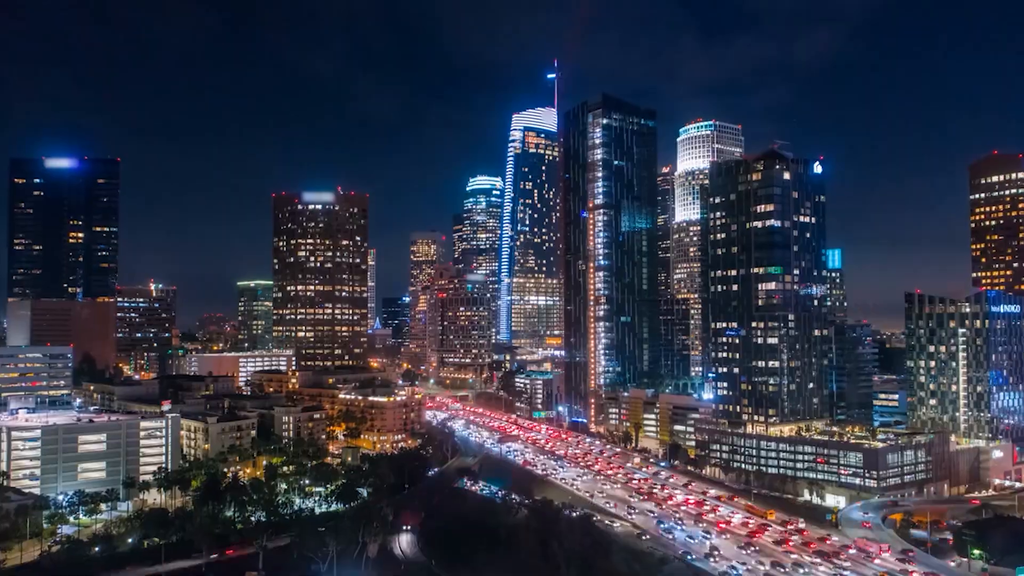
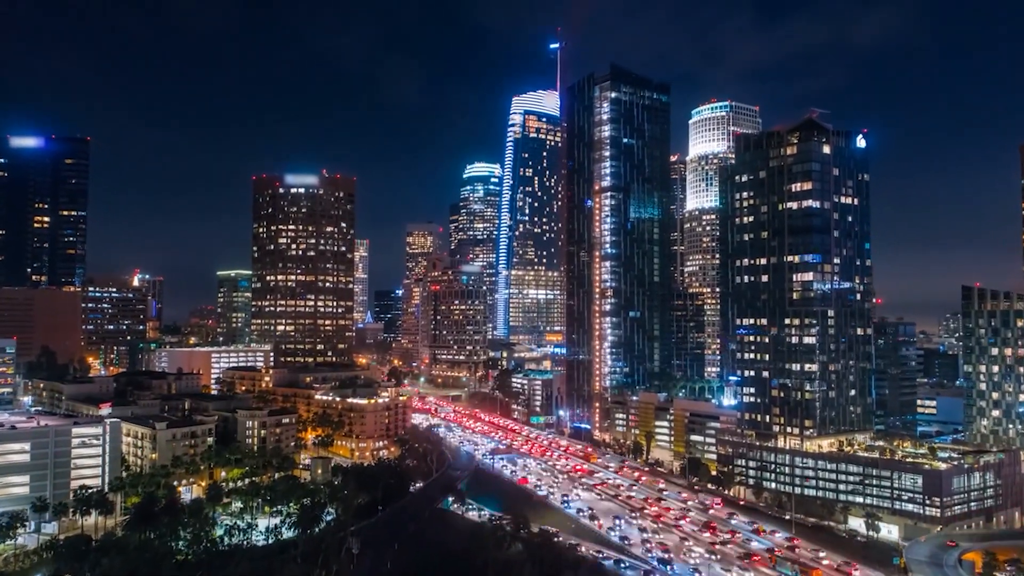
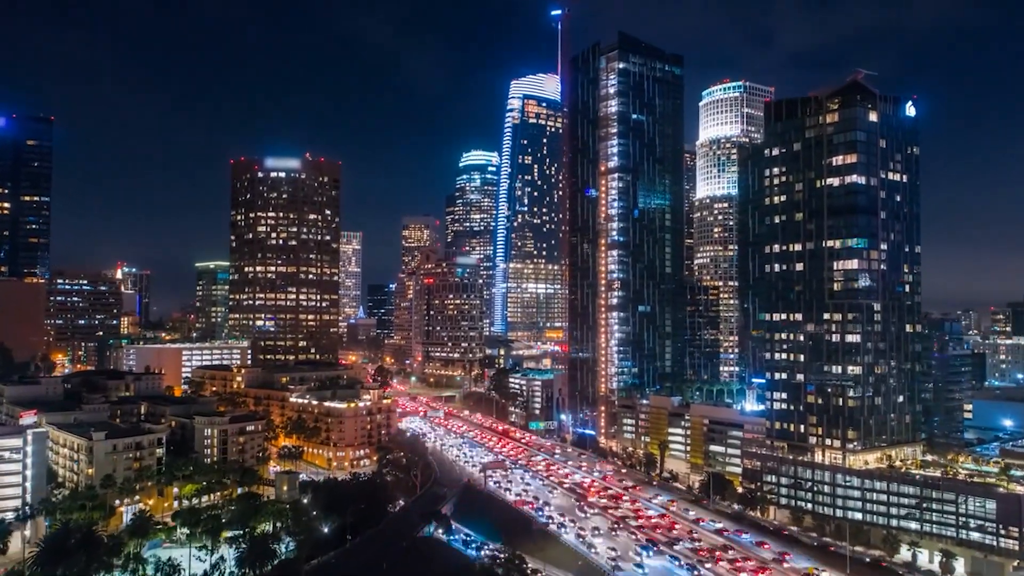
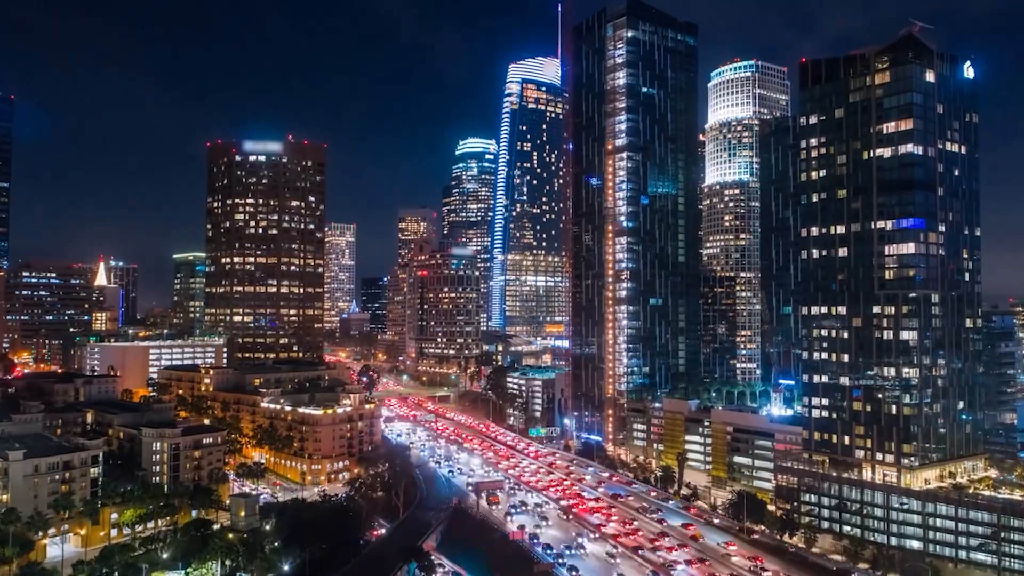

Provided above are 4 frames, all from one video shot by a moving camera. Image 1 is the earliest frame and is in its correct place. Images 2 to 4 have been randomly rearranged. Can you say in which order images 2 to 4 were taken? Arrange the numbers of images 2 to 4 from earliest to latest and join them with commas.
2, 3, 4
